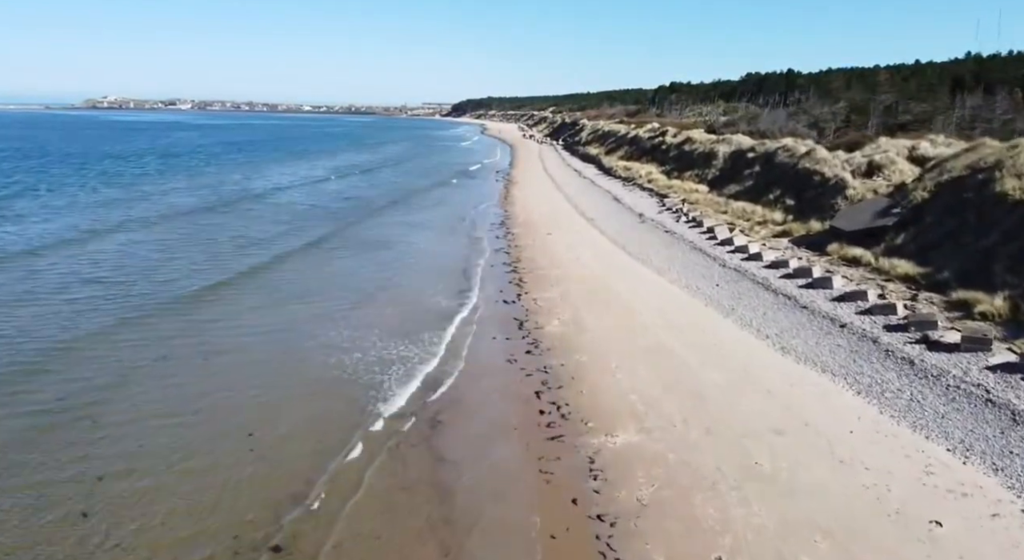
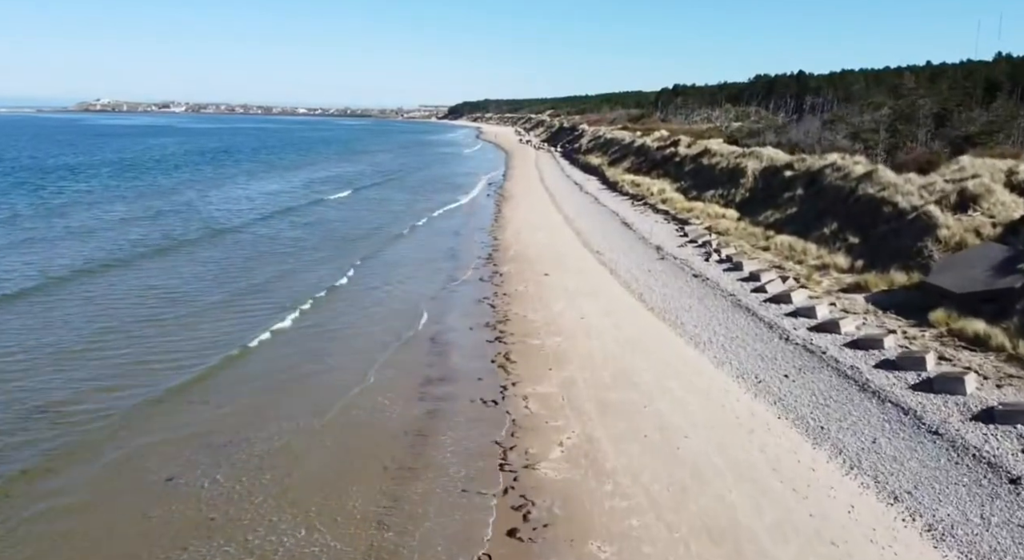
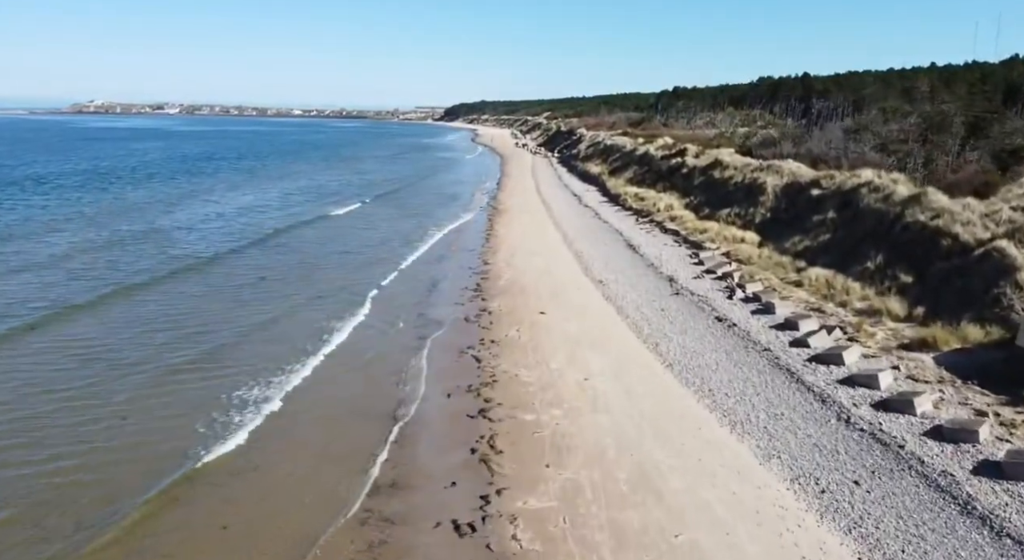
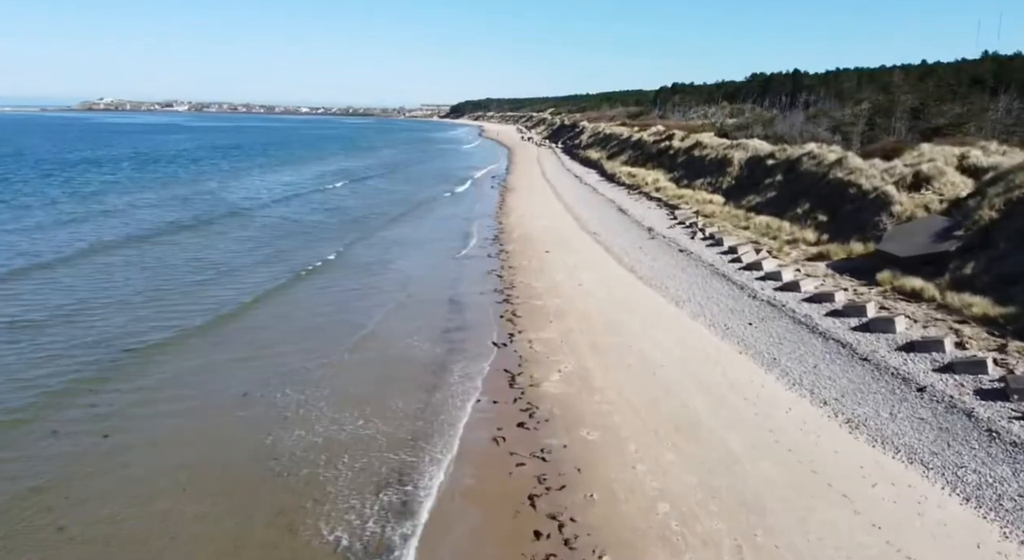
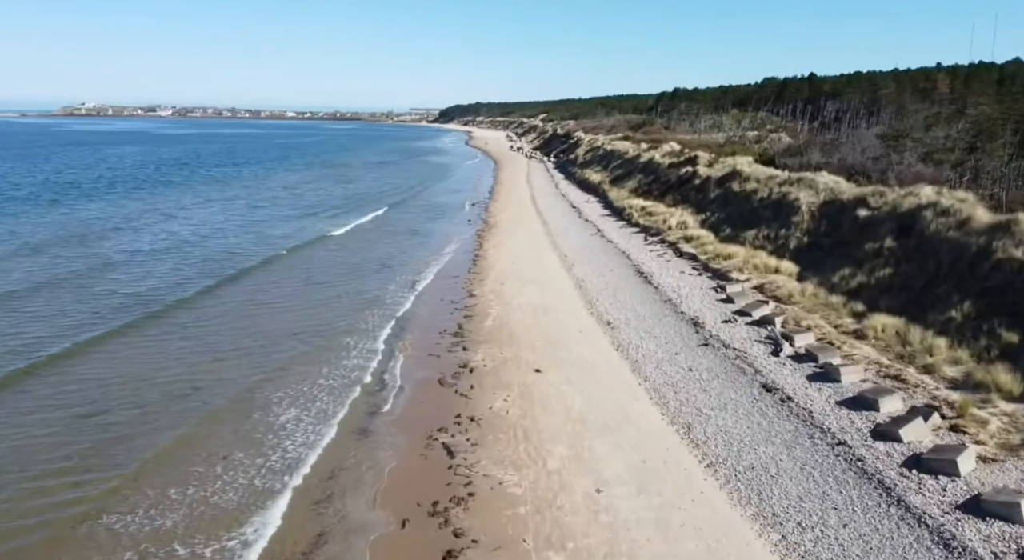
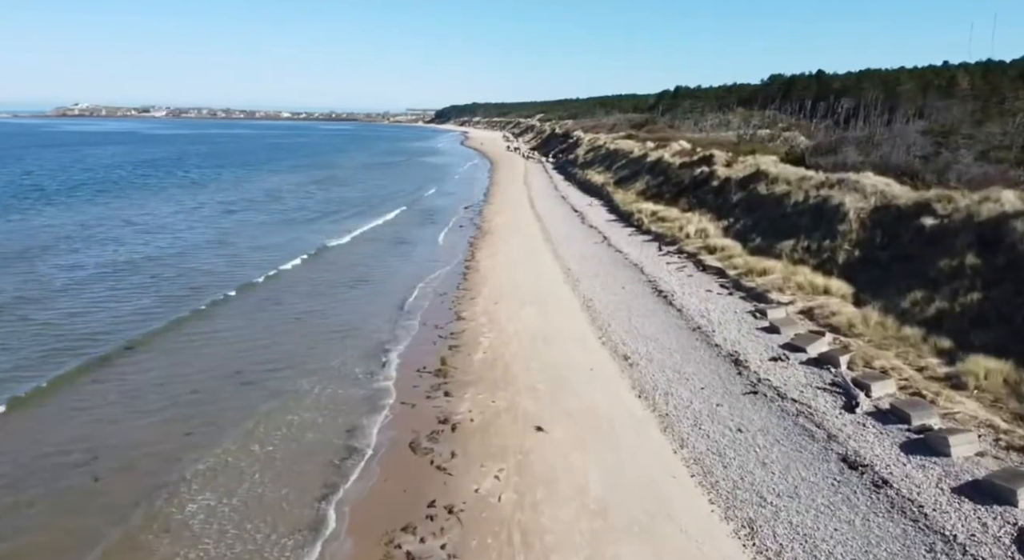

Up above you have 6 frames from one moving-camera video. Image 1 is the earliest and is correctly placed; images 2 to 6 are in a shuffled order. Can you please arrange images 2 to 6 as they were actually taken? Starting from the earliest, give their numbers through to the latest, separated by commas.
4, 2, 3, 5, 6
